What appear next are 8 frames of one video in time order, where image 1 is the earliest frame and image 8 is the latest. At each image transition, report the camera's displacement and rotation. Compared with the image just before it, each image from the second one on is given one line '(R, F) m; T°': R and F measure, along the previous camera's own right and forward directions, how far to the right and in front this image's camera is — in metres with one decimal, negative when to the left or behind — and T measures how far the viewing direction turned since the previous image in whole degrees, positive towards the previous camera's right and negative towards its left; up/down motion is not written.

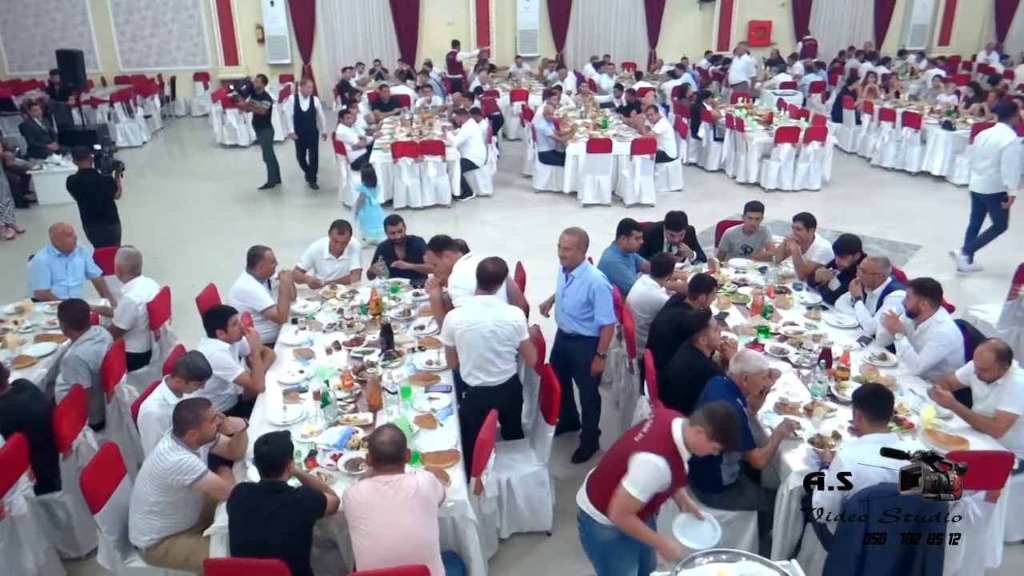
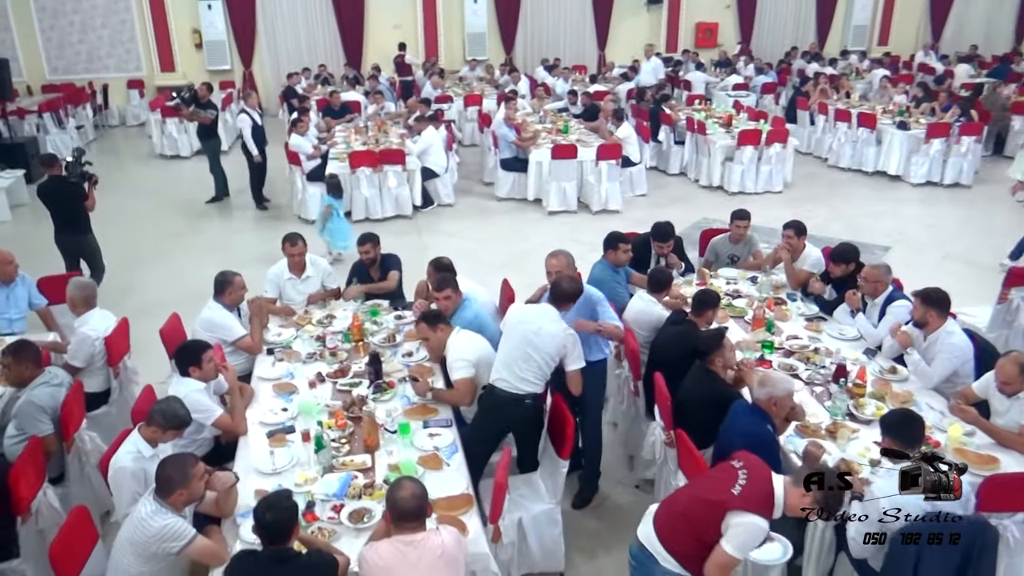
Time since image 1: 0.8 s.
(-0.3, +0.3) m; +4°
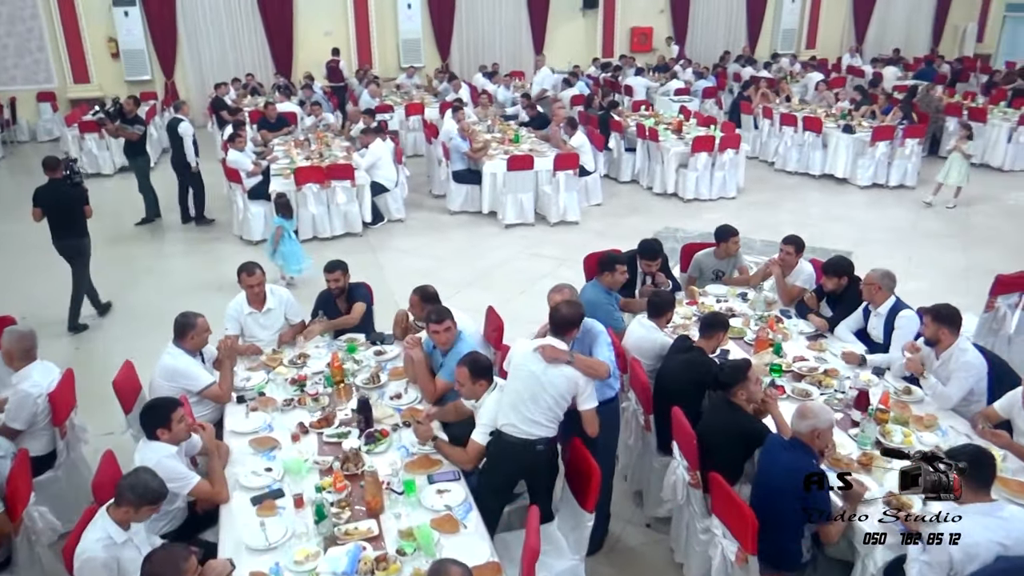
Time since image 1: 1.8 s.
(-0.4, +0.3) m; +5°
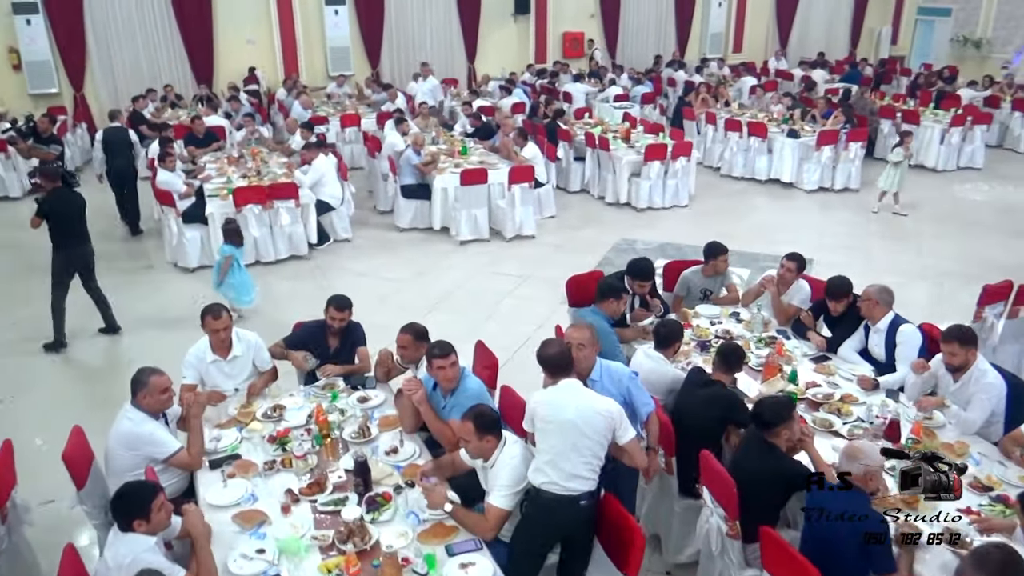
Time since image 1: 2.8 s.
(-0.4, +0.4) m; +6°
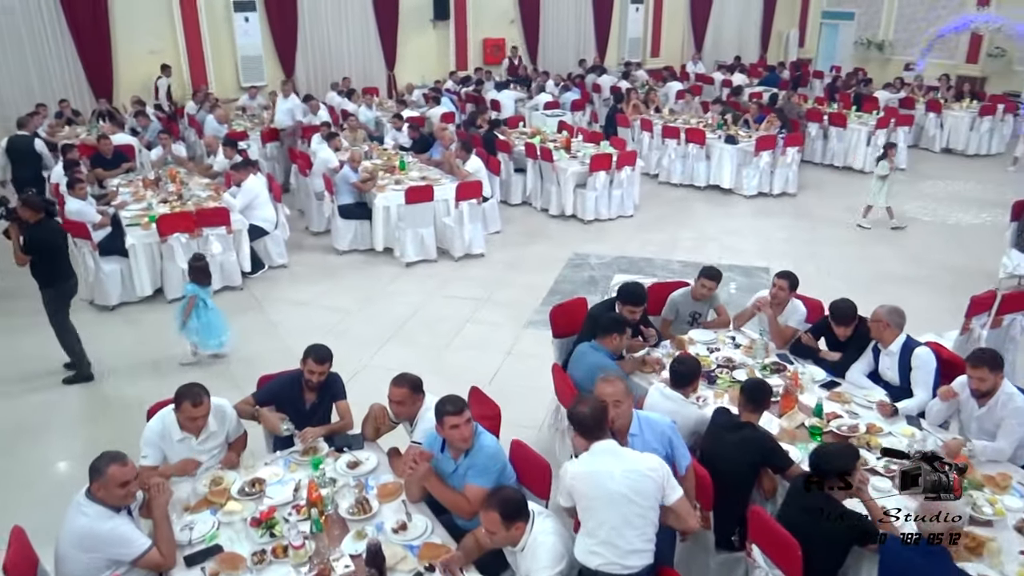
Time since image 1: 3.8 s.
(-0.4, +0.4) m; +7°
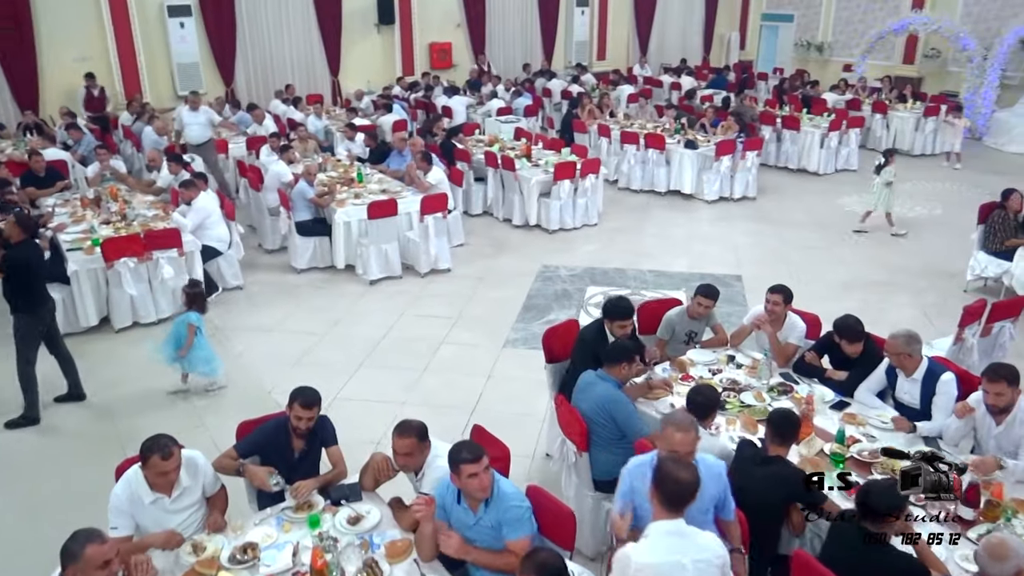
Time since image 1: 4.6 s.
(-0.3, +0.3) m; +4°
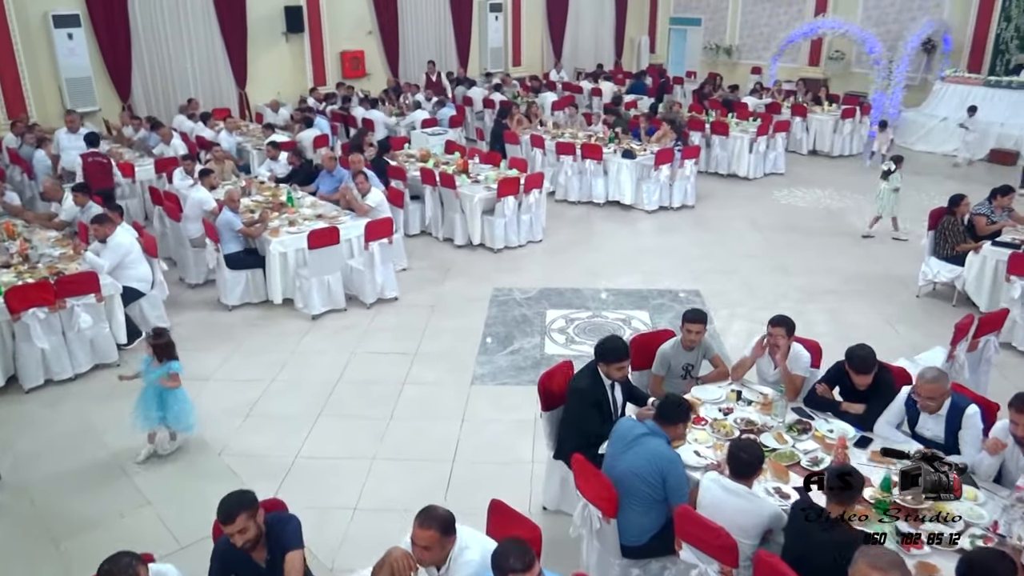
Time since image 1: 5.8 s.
(-0.5, +0.4) m; +7°
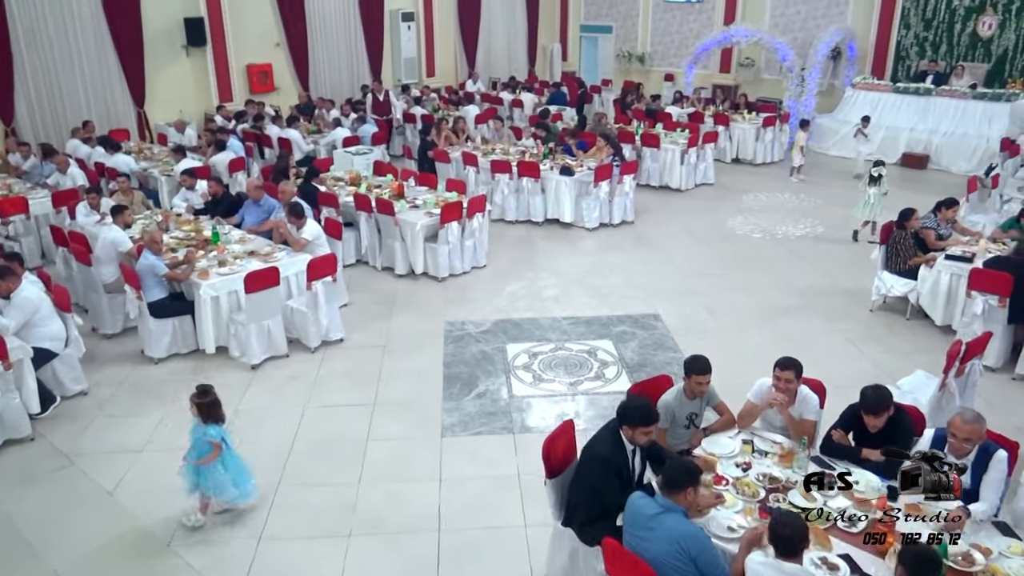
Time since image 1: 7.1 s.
(-0.4, +0.4) m; +7°
